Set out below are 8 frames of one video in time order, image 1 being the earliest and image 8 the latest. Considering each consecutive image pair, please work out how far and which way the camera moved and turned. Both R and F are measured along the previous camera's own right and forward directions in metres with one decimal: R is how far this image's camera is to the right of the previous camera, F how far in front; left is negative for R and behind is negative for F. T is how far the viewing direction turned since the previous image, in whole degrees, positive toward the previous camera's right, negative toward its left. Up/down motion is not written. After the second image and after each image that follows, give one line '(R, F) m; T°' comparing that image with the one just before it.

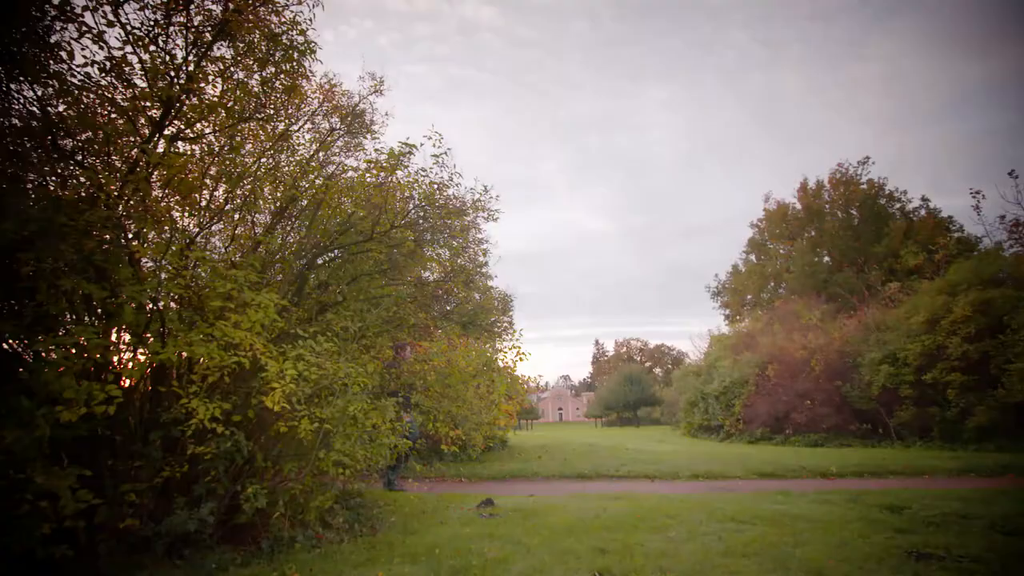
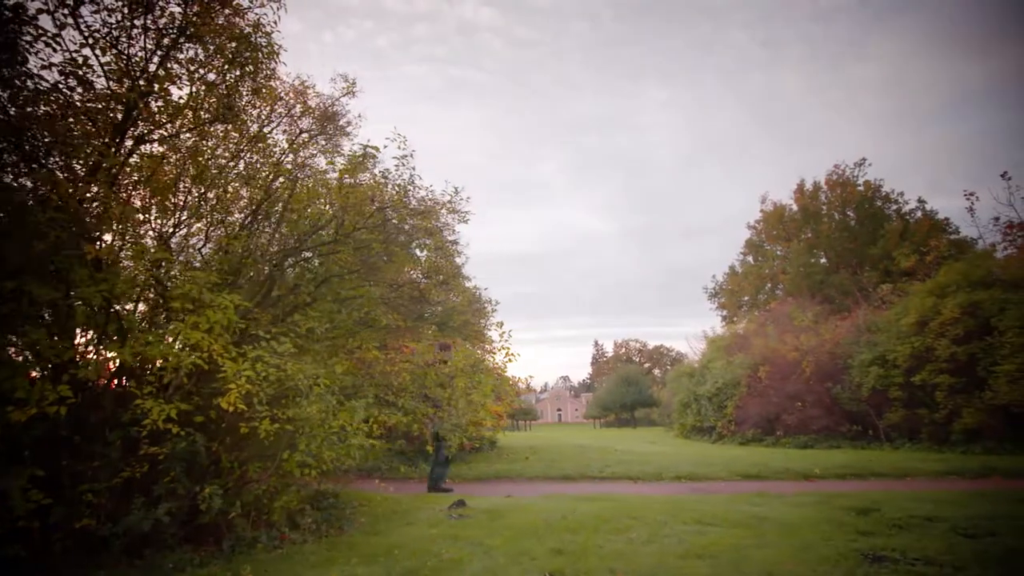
(+0.3, 0.0) m; 0°
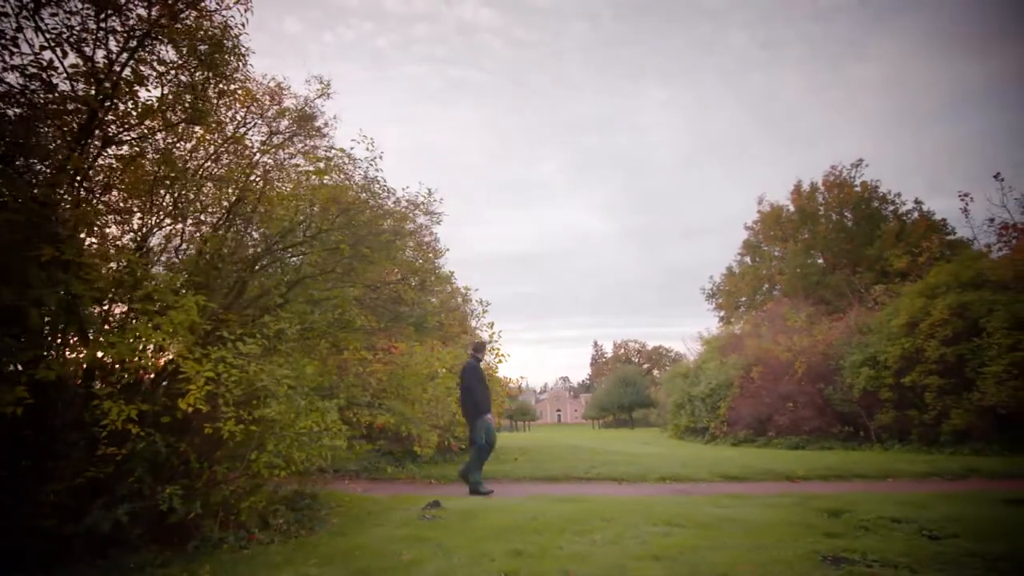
(+0.3, 0.0) m; 0°
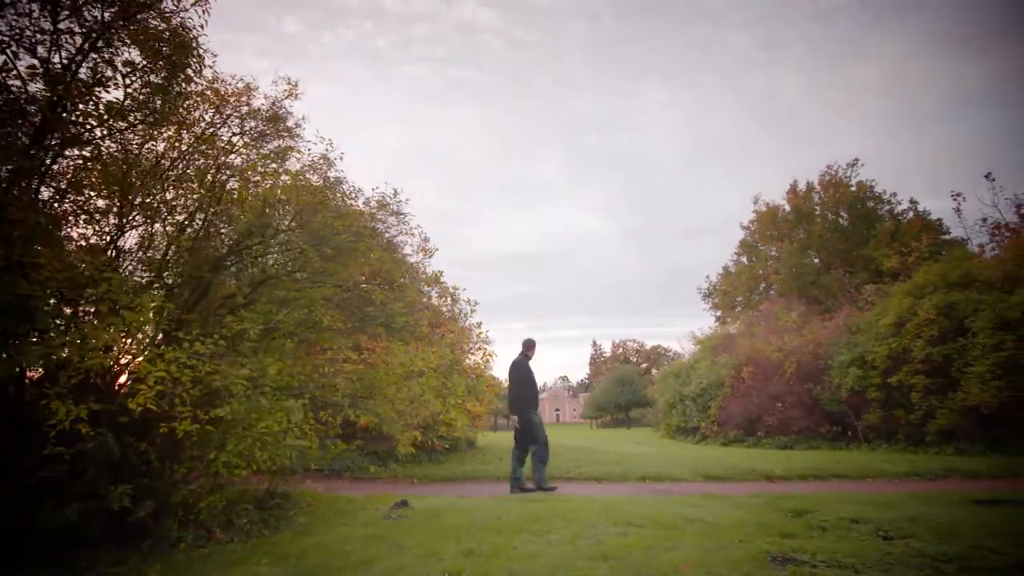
(+0.4, 0.0) m; 0°
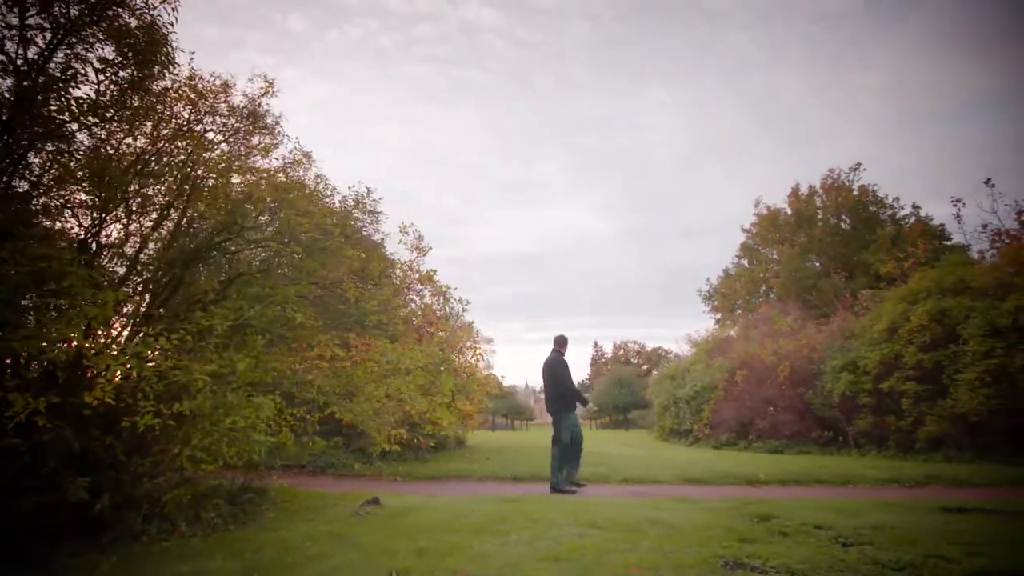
(+0.4, 0.0) m; 0°
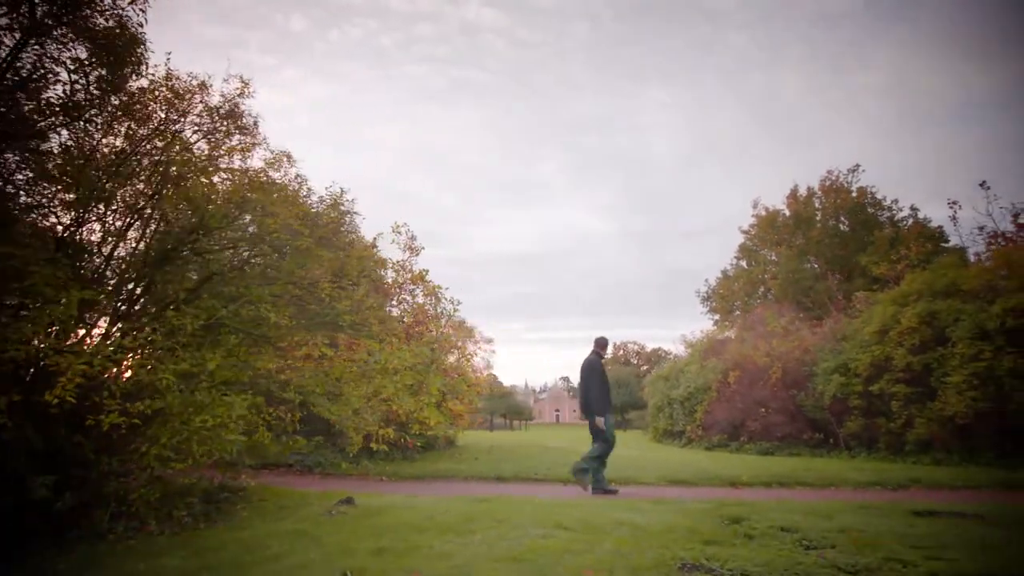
(+0.3, 0.0) m; 0°
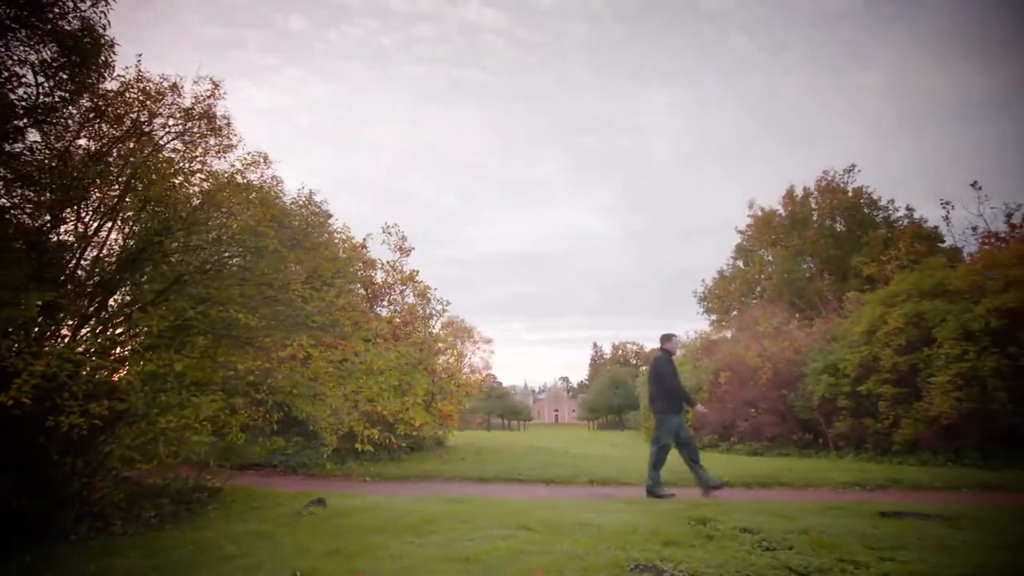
(+0.4, 0.0) m; 0°
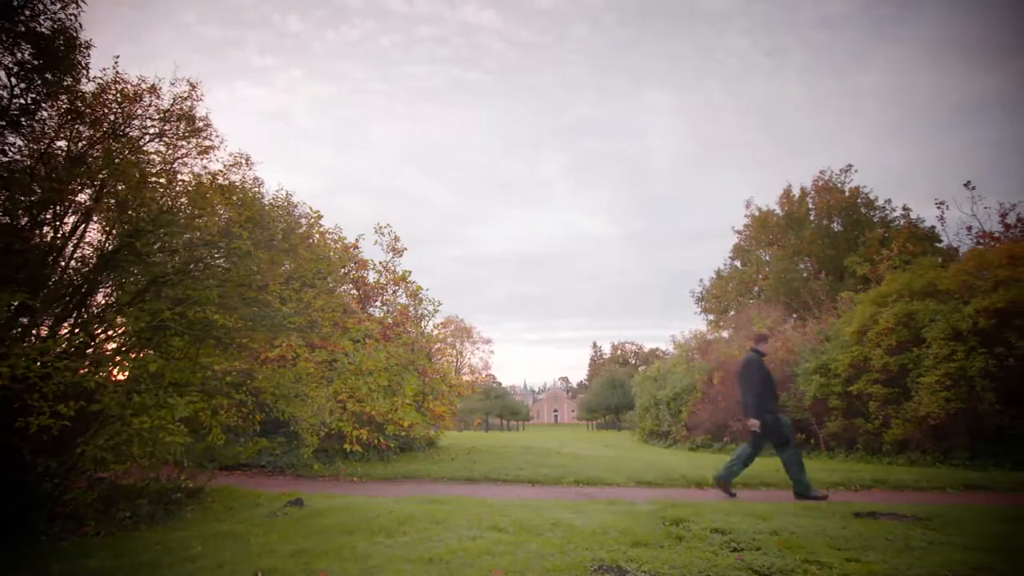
(+0.3, 0.0) m; 0°
